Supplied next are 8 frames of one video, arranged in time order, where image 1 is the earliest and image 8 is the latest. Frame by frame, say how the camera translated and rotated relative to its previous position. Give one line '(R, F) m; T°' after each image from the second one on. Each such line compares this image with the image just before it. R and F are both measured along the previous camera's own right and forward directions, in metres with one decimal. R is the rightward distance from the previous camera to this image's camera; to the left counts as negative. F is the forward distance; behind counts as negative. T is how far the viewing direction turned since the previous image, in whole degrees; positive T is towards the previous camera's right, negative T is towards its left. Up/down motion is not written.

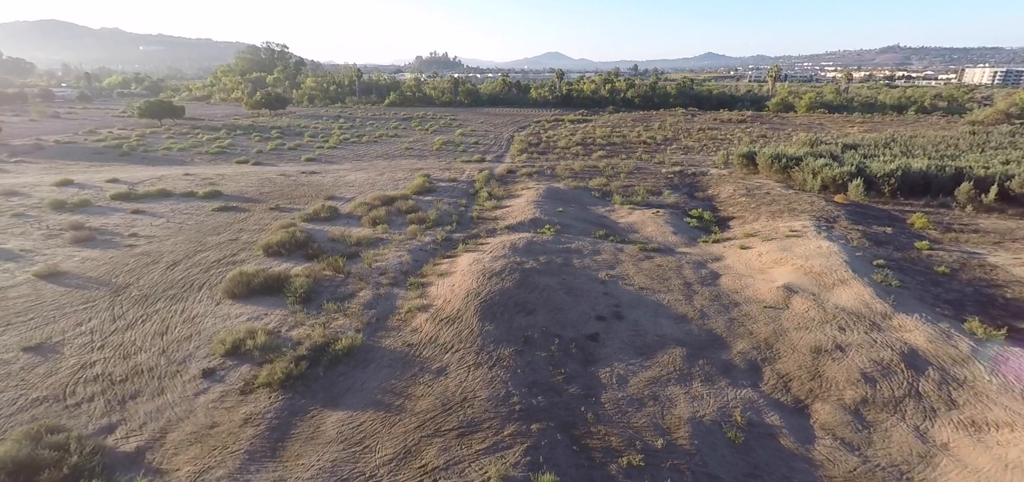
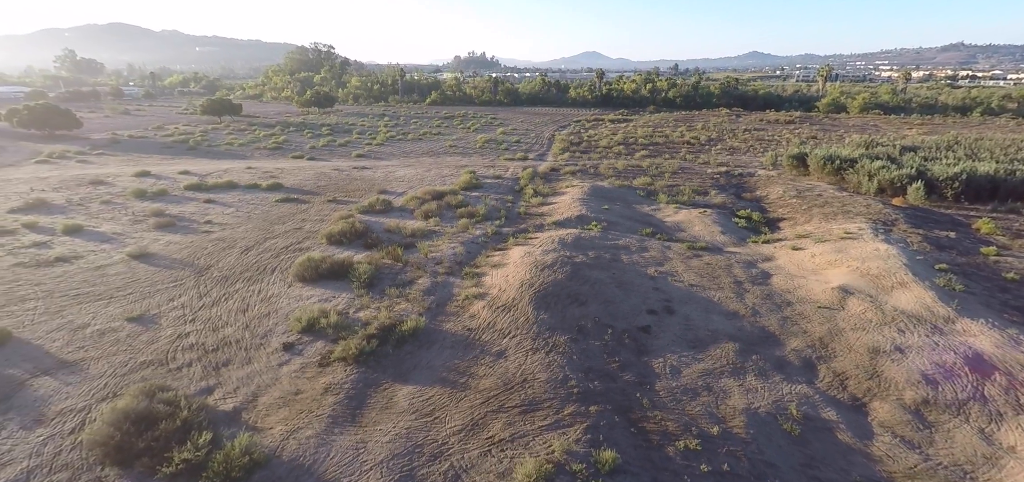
(-0.4, -0.5) m; -4°
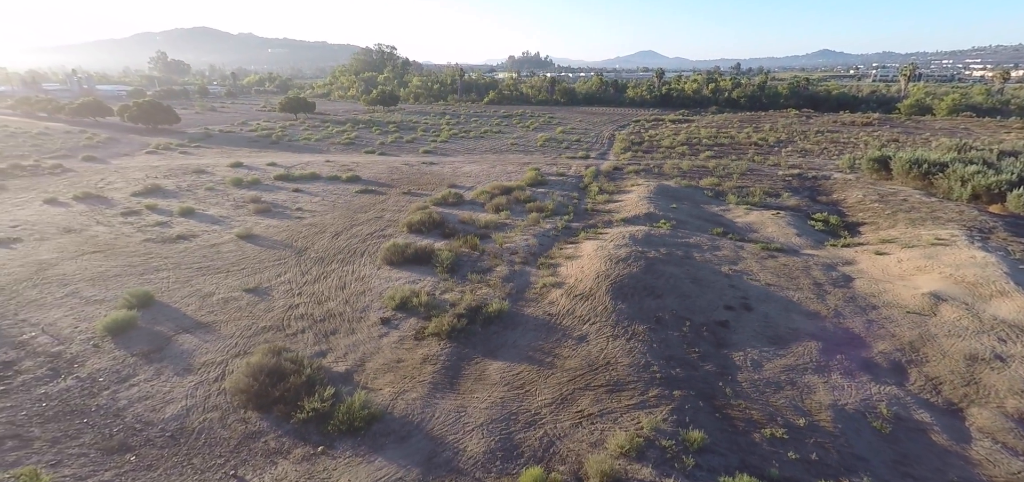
(-0.6, -0.6) m; -6°
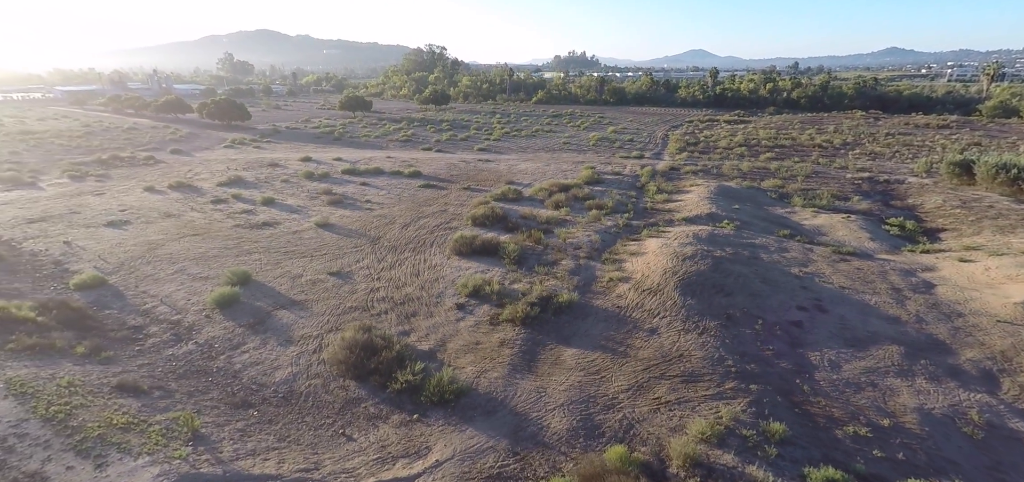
(-0.5, -0.4) m; -5°
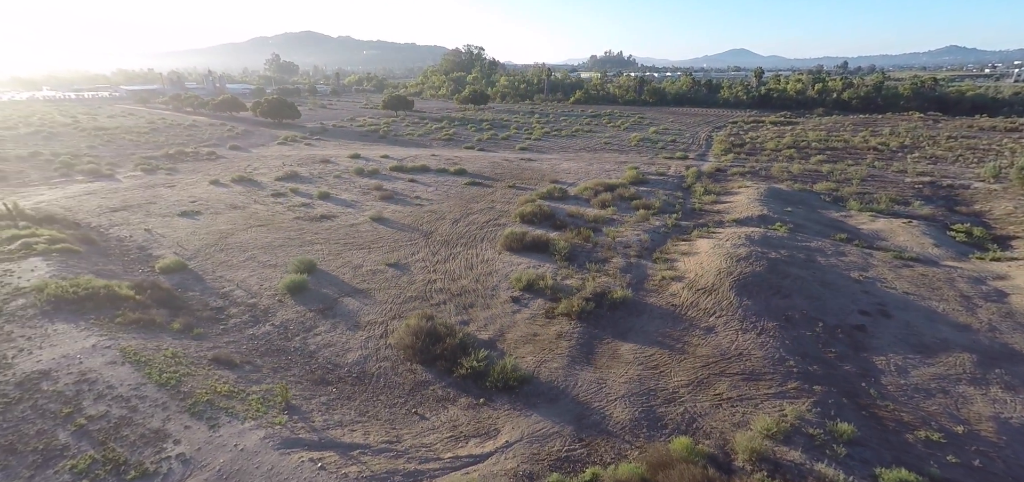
(-0.4, -0.2) m; -4°
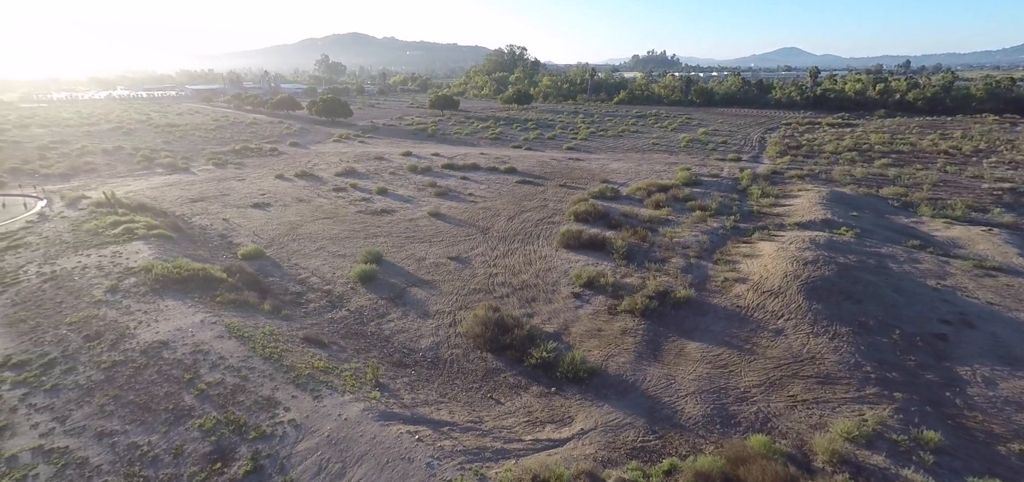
(-0.4, -0.2) m; -5°
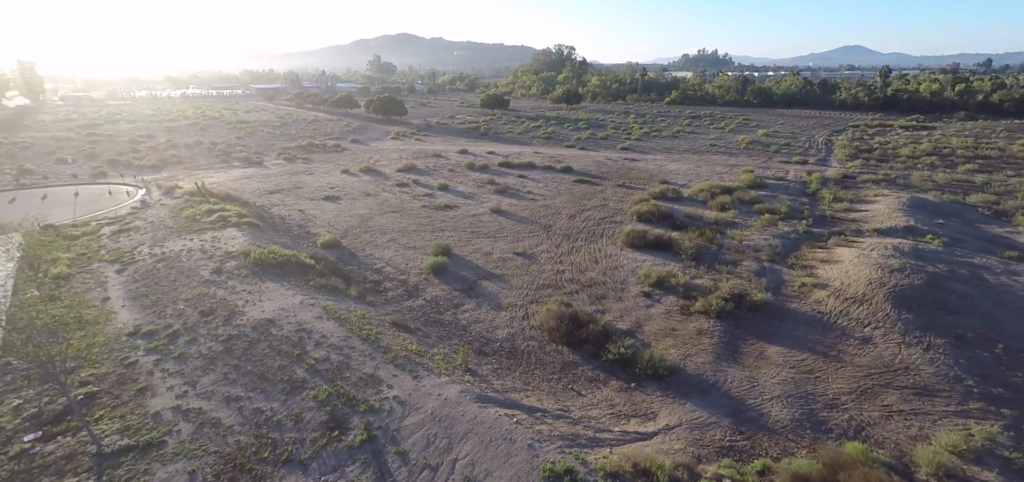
(-0.4, -0.1) m; -6°
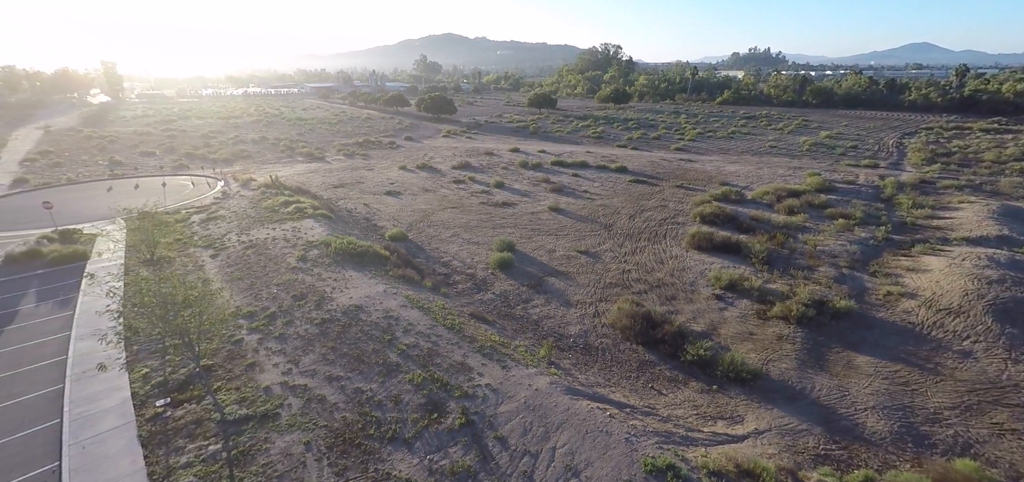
(-0.4, 0.0) m; -6°
